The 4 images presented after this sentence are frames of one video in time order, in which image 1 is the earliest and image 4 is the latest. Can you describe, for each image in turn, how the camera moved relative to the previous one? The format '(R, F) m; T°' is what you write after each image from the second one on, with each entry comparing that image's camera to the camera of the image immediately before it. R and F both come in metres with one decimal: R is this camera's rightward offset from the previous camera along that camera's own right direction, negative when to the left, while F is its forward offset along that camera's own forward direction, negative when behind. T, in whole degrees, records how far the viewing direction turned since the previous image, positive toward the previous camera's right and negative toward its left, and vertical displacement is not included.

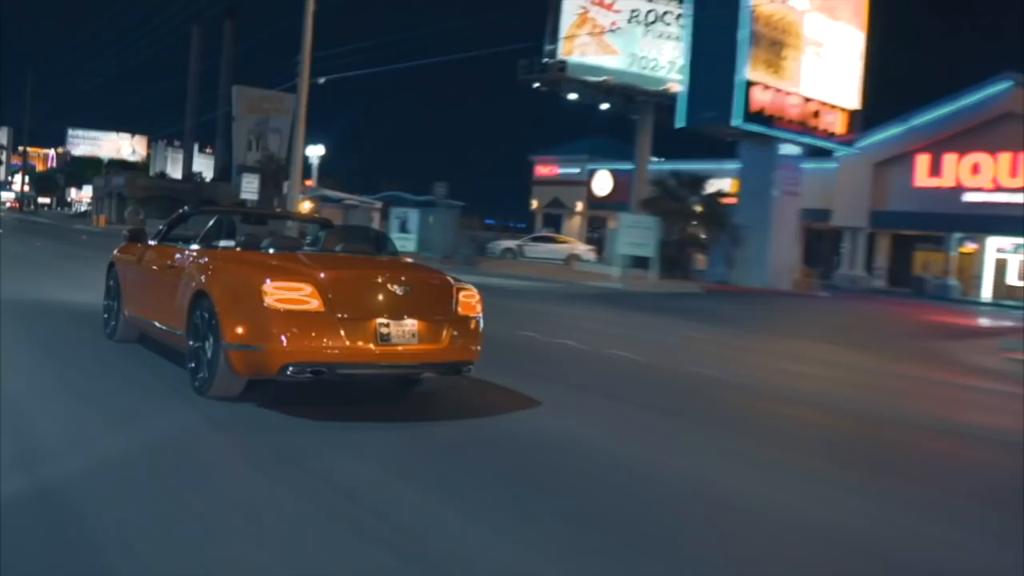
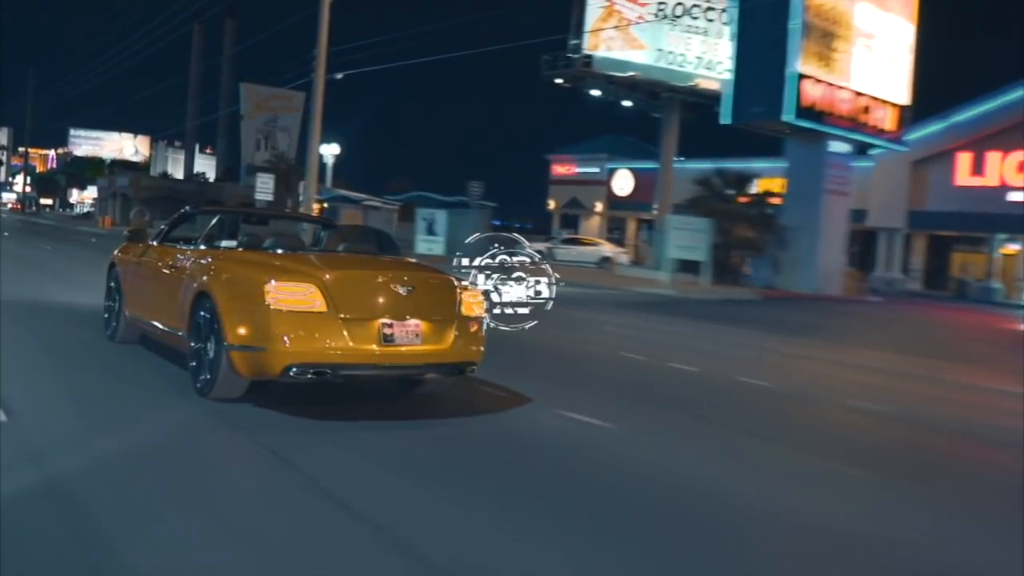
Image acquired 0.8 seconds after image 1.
(-0.2, +0.3) m; 0°
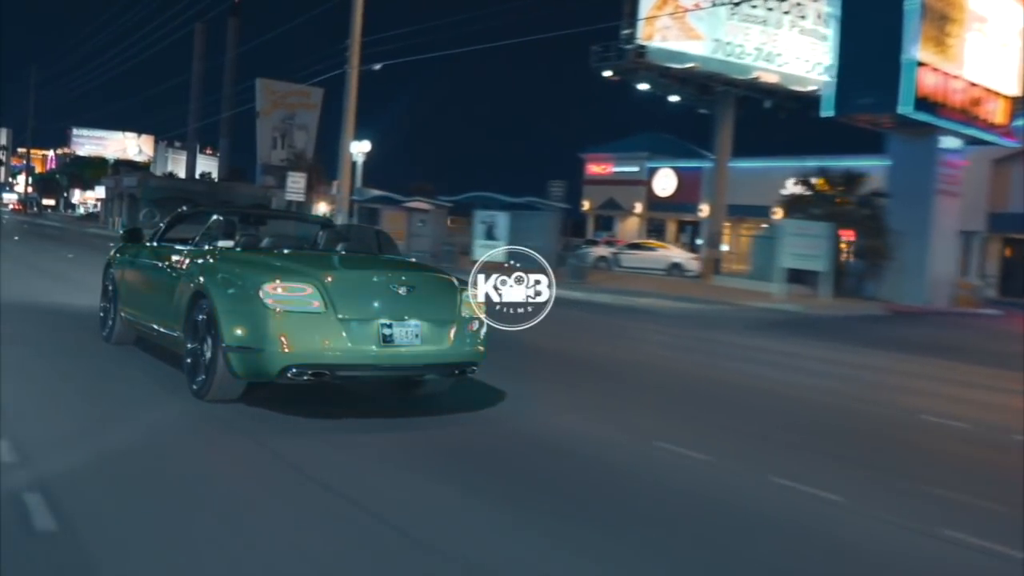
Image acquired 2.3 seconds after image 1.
(-0.4, +0.6) m; 0°
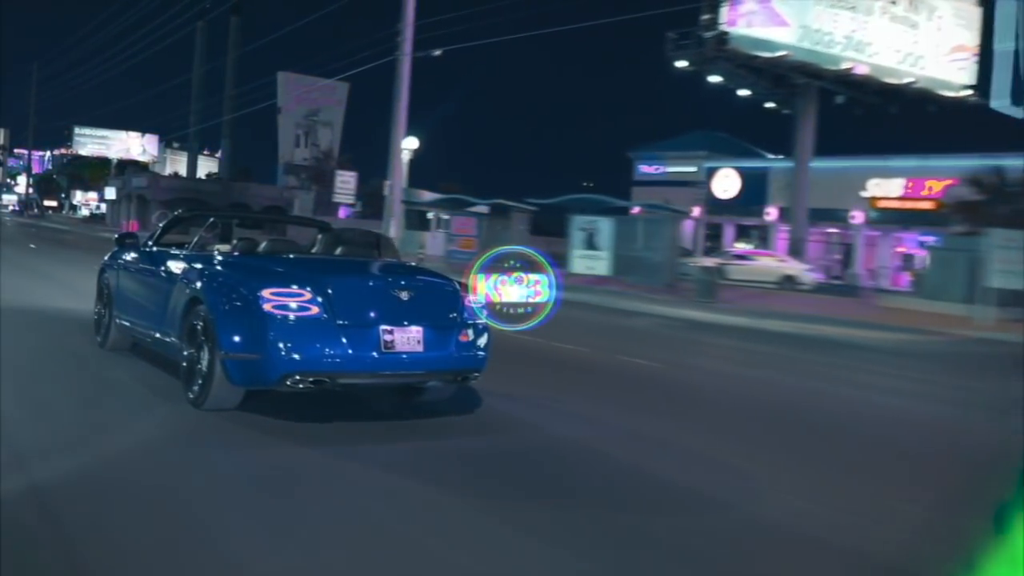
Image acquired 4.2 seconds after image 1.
(-0.5, +0.8) m; +1°
